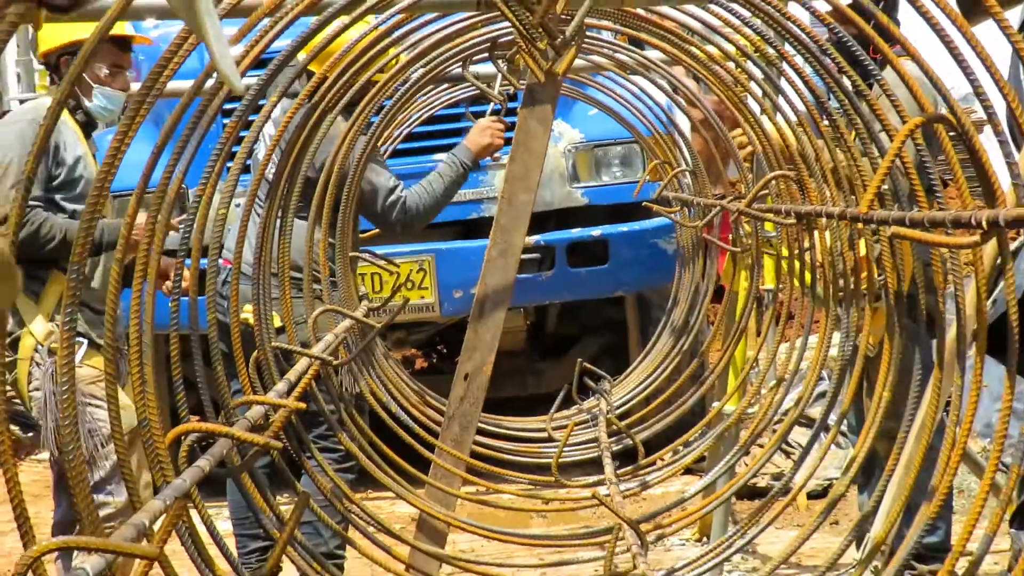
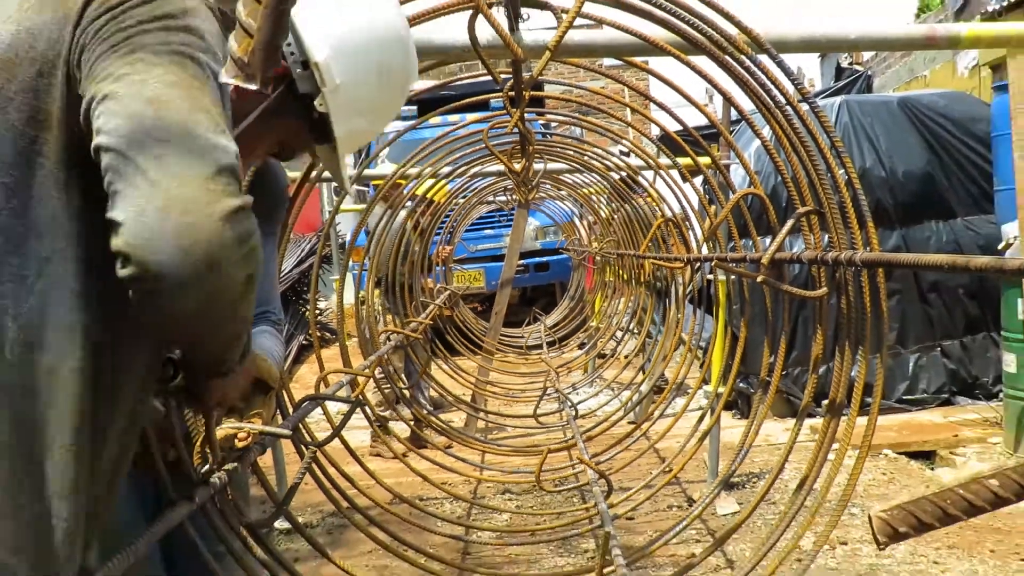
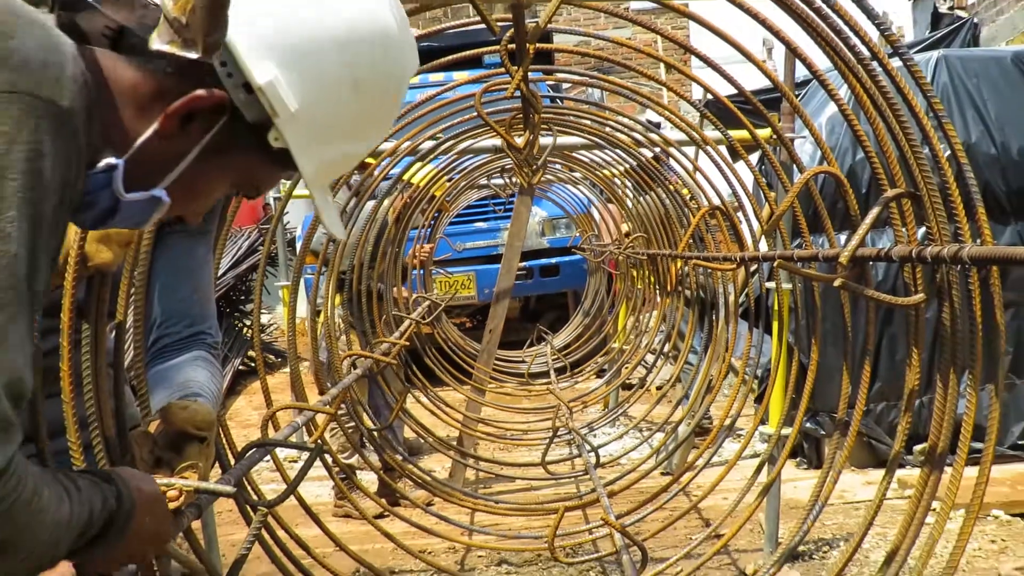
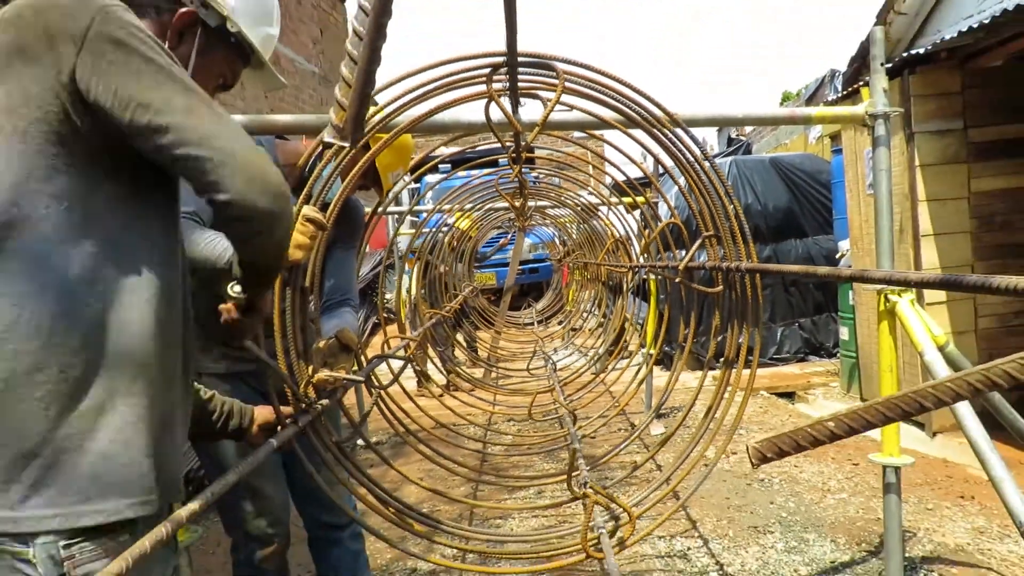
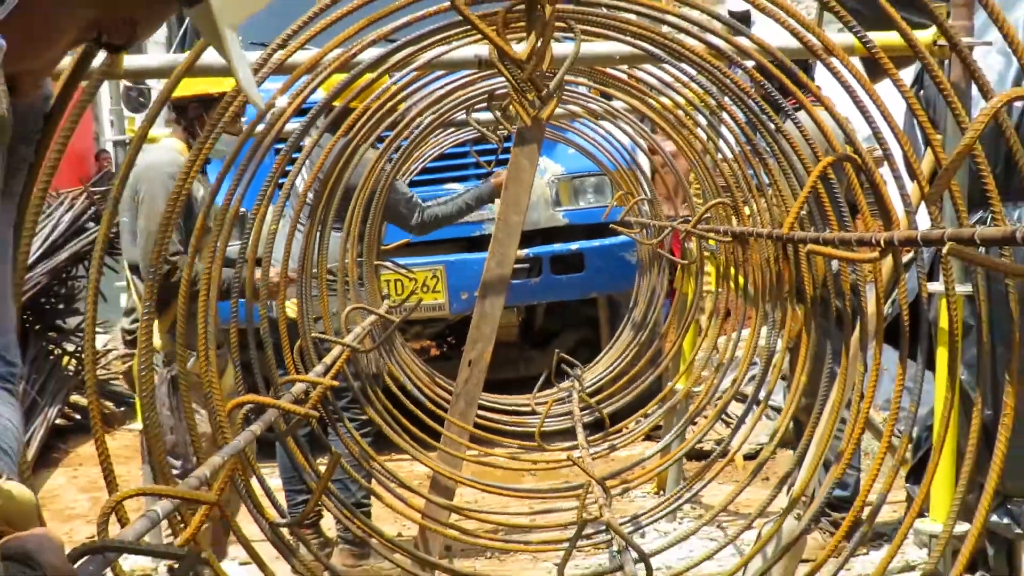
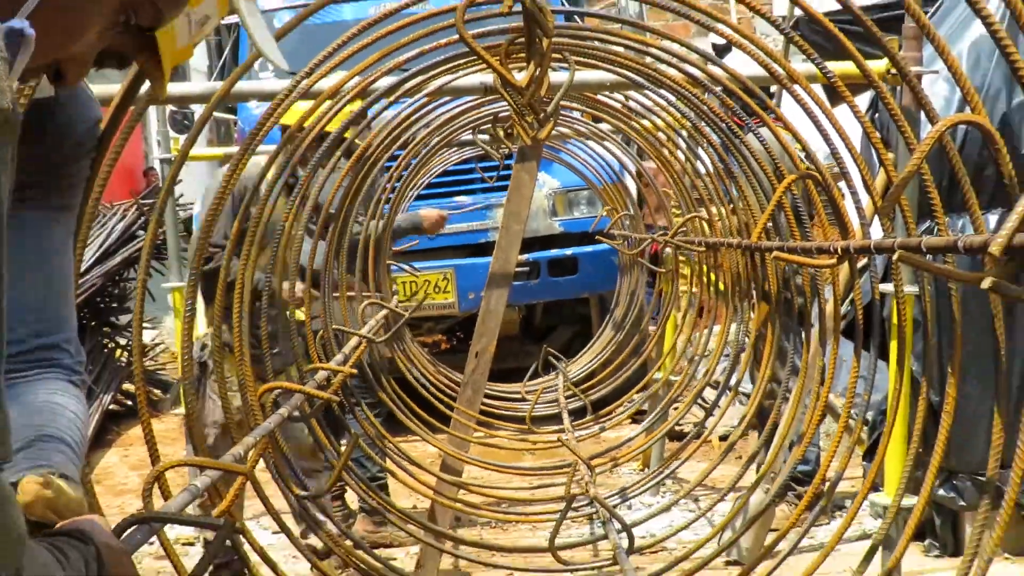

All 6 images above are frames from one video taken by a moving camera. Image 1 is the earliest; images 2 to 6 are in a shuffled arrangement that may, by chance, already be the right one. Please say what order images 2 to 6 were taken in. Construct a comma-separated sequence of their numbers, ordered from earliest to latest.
5, 6, 3, 2, 4
